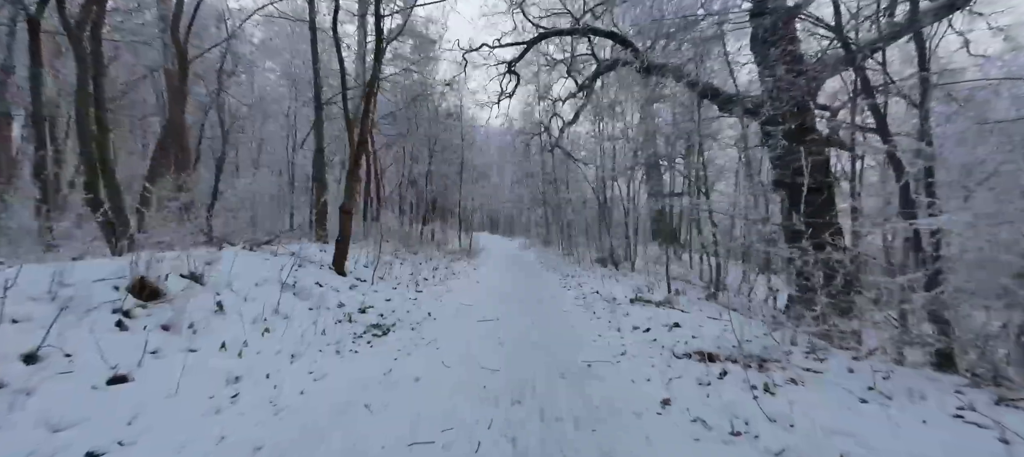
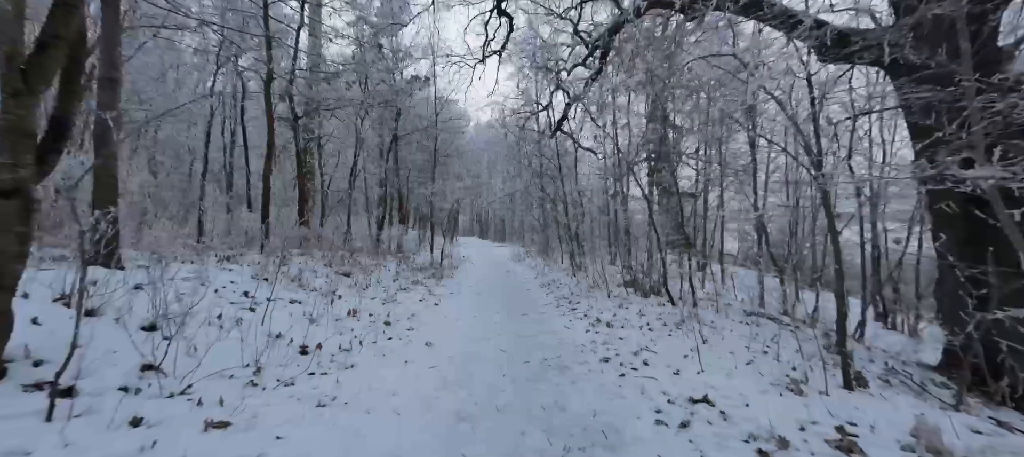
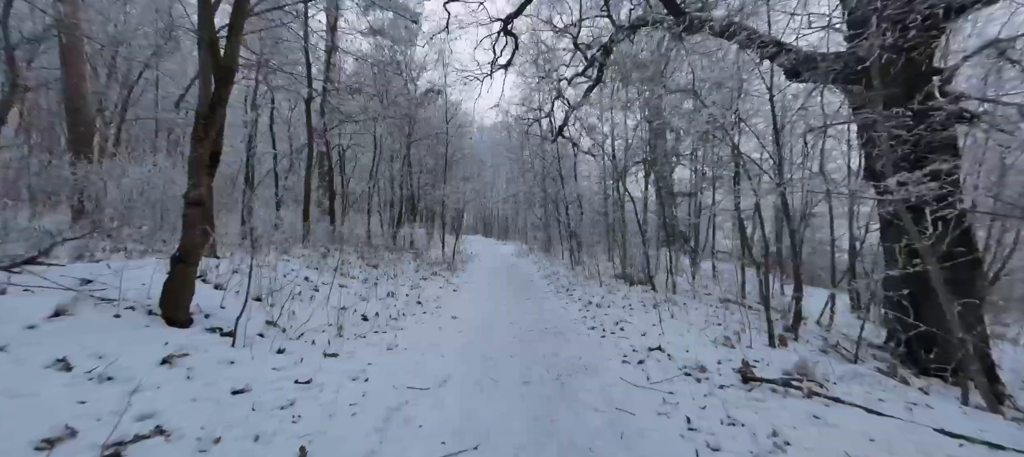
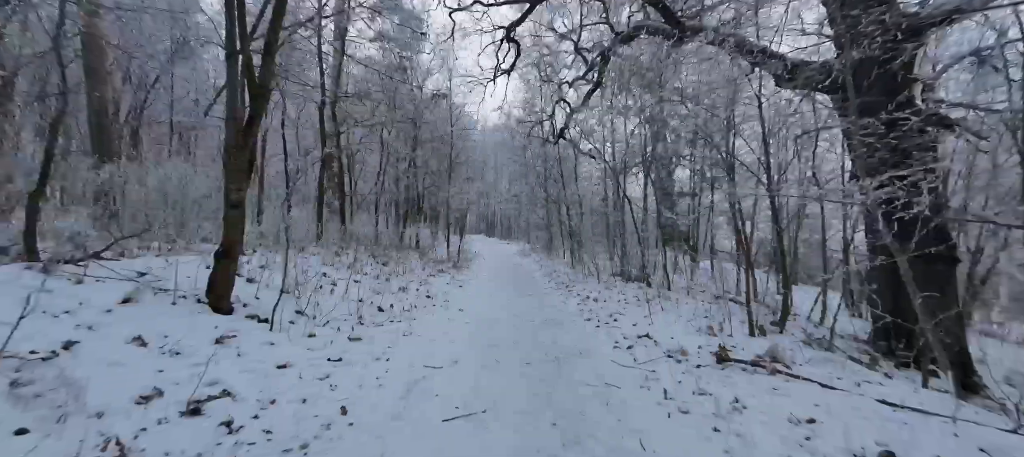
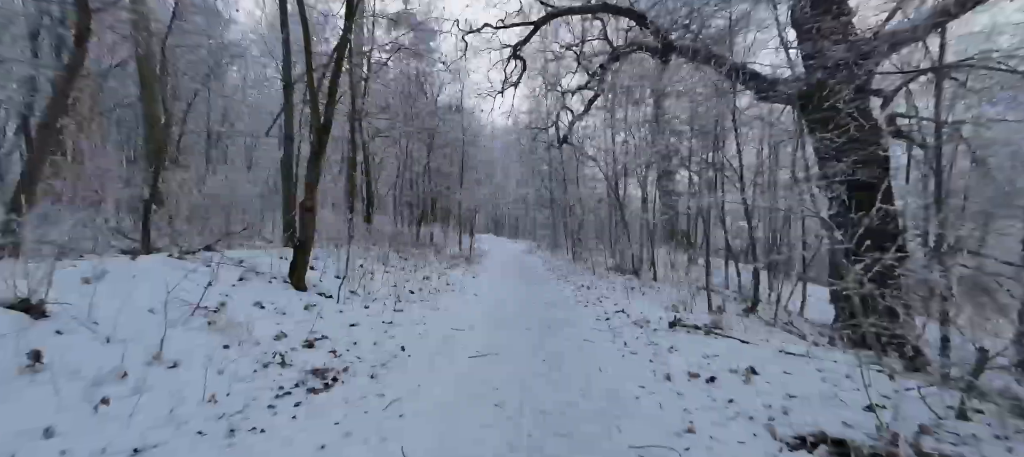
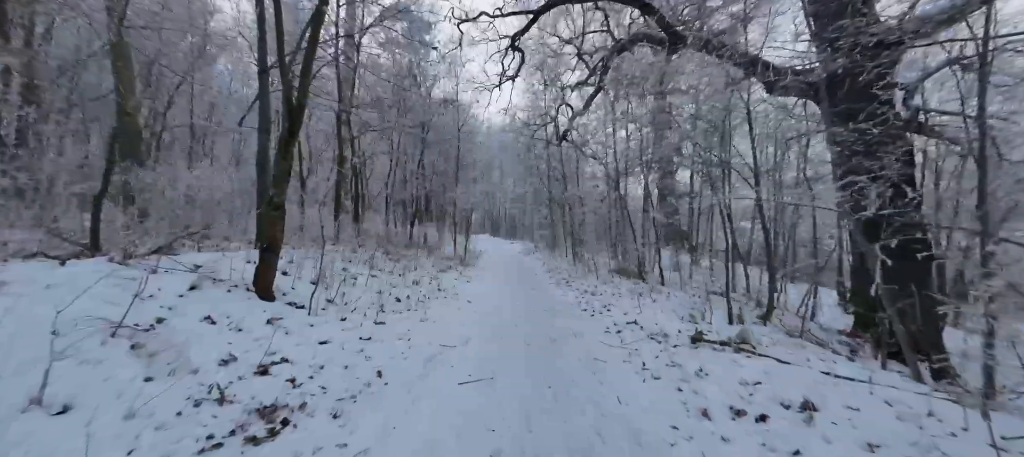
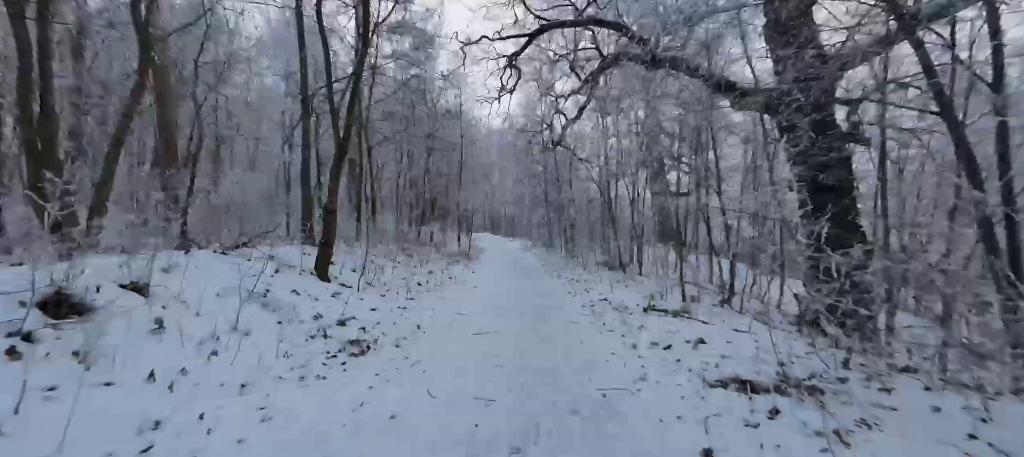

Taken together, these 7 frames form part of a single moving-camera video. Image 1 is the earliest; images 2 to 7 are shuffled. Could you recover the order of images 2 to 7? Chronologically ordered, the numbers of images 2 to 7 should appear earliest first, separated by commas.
7, 5, 6, 4, 3, 2
